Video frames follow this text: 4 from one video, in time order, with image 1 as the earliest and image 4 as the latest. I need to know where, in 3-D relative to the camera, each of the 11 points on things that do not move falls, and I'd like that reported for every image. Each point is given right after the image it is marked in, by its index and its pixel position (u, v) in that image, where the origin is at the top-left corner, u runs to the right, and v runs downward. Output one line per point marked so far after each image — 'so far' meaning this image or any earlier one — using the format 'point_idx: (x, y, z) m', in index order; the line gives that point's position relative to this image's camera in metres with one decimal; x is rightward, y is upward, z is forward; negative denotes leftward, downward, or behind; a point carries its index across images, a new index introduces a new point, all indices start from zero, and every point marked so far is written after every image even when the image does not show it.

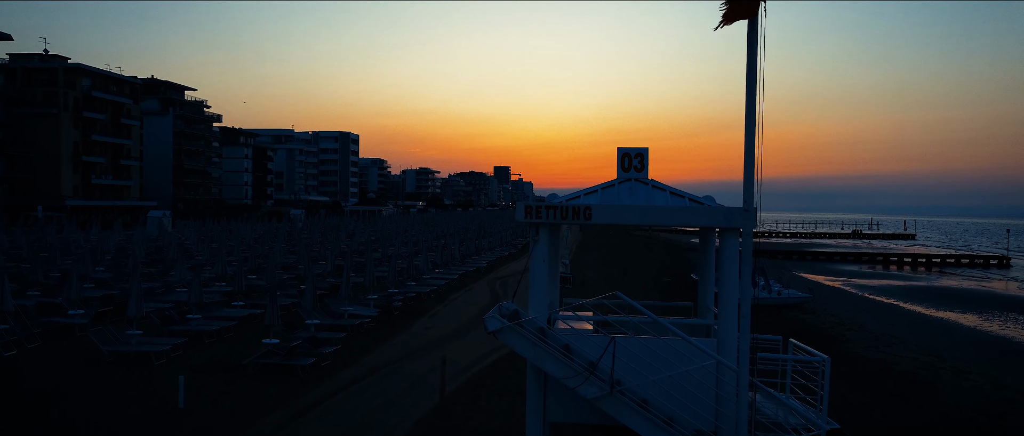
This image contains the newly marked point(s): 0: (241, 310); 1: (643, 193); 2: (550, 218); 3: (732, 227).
0: (-6.2, -2.1, +14.0) m
1: (+1.4, +0.2, +6.2) m
2: (+0.3, 0.0, +5.4) m
3: (+1.9, -0.1, +5.3) m
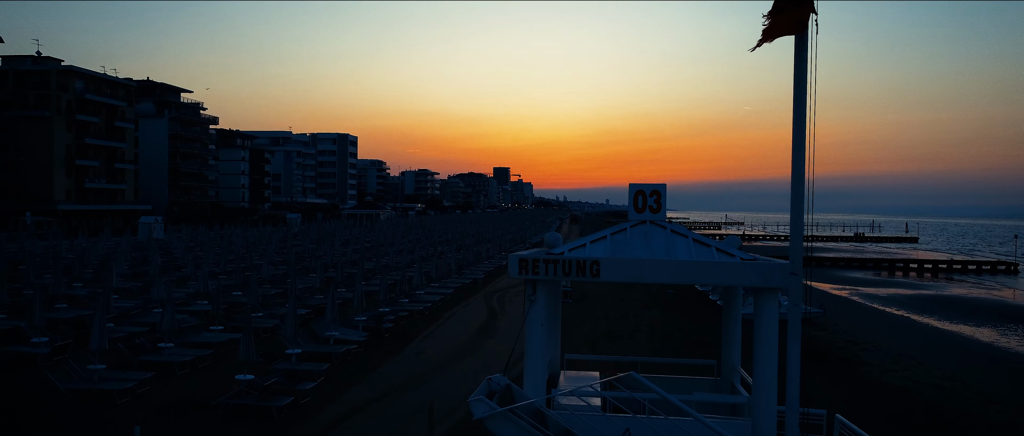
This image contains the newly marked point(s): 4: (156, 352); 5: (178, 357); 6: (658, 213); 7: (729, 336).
0: (-6.3, -2.5, +13.0) m
1: (+1.3, -0.2, +5.3) m
2: (+0.3, -0.4, +4.4) m
3: (+1.9, -0.5, +4.4) m
4: (-7.0, -2.6, +11.9) m
5: (-6.2, -2.6, +11.3) m
6: (+1.3, 0.0, +5.4) m
7: (+2.0, -1.1, +5.7) m
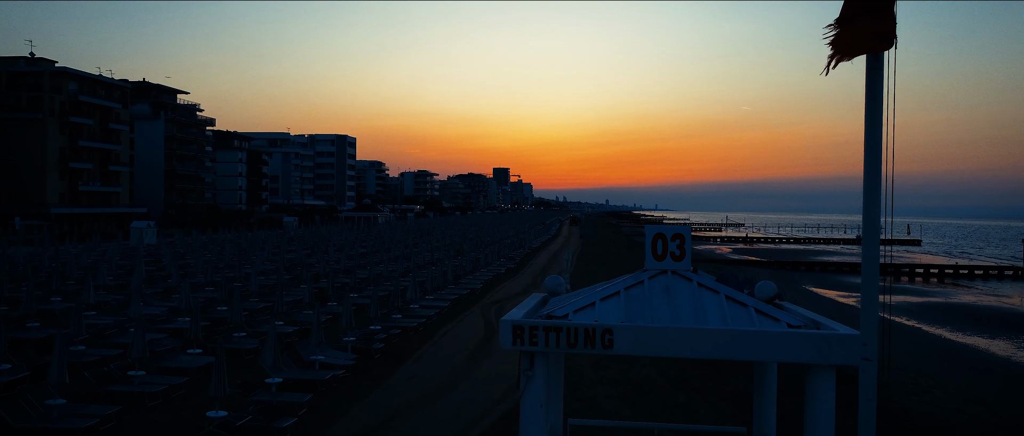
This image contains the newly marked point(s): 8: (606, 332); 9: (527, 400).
0: (-6.3, -2.9, +12.2) m
1: (+1.3, -0.6, +4.4) m
2: (+0.2, -0.7, +3.6) m
3: (+1.8, -0.8, +3.5) m
4: (-7.1, -3.0, +11.1) m
5: (-6.3, -2.9, +10.5) m
6: (+1.3, -0.3, +4.6) m
7: (+2.0, -1.4, +4.9) m
8: (+0.5, -0.7, +3.6) m
9: (+0.1, -1.1, +3.8) m
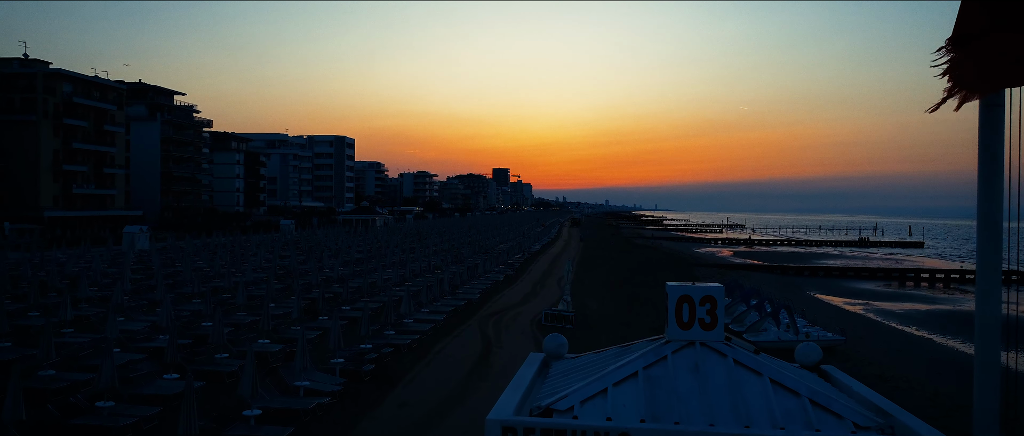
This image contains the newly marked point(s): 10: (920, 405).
0: (-6.4, -3.2, +11.4) m
1: (+1.2, -0.9, +3.6) m
2: (+0.2, -1.1, +2.8) m
3: (+1.8, -1.1, +2.8) m
4: (-7.1, -3.3, +10.3) m
5: (-6.3, -3.2, +9.7) m
6: (+1.2, -0.6, +3.8) m
7: (+1.9, -1.7, +4.1) m
8: (+0.5, -1.0, +2.8) m
9: (0.0, -1.4, +3.0) m
10: (+11.5, -5.1, +17.1) m
